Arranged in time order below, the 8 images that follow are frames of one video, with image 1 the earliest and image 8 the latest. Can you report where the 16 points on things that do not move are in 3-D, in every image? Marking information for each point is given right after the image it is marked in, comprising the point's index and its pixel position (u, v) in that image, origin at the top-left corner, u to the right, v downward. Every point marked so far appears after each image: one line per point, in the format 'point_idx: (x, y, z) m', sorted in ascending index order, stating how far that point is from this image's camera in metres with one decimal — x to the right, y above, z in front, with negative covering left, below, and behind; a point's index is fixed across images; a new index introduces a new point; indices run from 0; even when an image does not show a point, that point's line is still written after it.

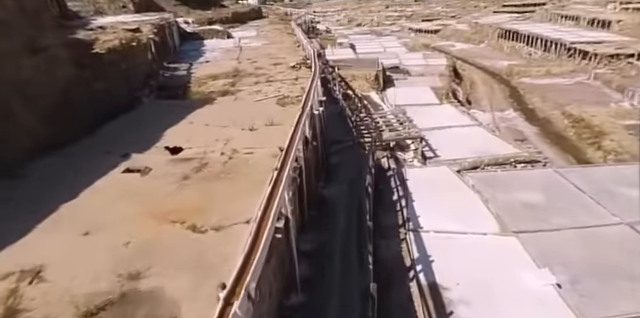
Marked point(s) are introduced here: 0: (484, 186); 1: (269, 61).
0: (+3.5, -0.5, +9.7) m
1: (-1.6, +3.0, +14.2) m
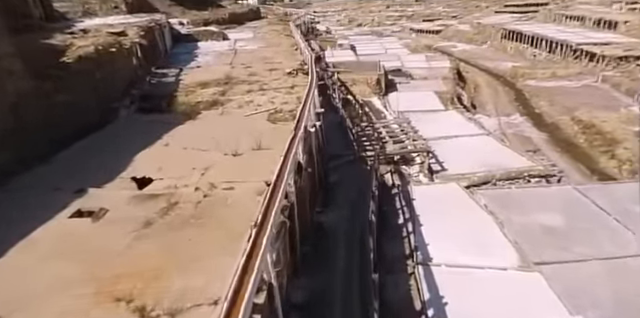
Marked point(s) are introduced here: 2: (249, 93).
0: (+3.4, -0.9, +8.8) m
1: (-1.6, +2.7, +13.3) m
2: (-1.6, +1.4, +10.1) m
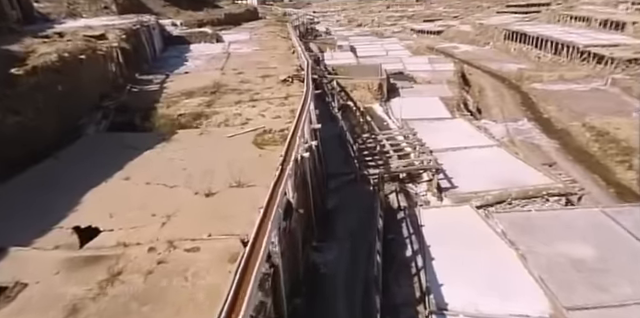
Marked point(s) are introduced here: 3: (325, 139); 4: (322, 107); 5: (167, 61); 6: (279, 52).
0: (+3.4, -1.2, +7.8) m
1: (-1.7, +2.3, +12.3) m
2: (-1.6, +1.1, +9.0) m
3: (+0.1, +0.5, +11.2) m
4: (0.0, +1.5, +12.9) m
5: (-5.1, +3.3, +15.5) m
6: (-1.4, +3.7, +16.1) m
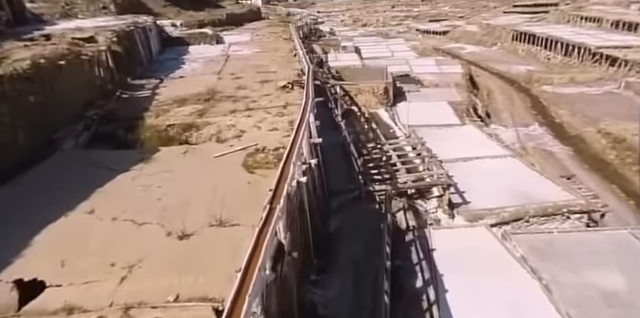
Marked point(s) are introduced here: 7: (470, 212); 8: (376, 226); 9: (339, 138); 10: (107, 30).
0: (+3.4, -1.5, +7.1) m
1: (-1.6, +2.1, +11.6) m
2: (-1.6, +0.8, +8.3) m
3: (+0.1, +0.2, +10.4) m
4: (0.0, +1.3, +12.2) m
5: (-5.1, +3.1, +14.8) m
6: (-1.3, +3.5, +15.4) m
7: (+2.9, -1.0, +9.0) m
8: (+0.9, -1.1, +7.6) m
9: (+0.4, +0.5, +10.9) m
10: (-5.7, +3.4, +12.2) m
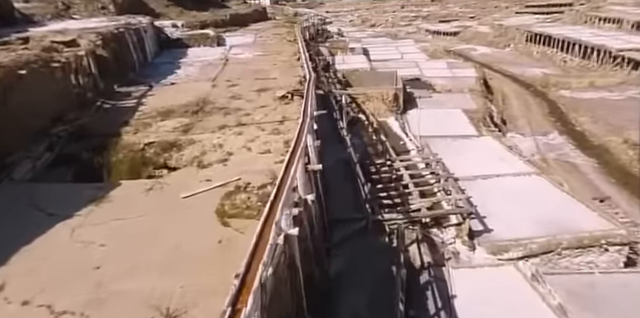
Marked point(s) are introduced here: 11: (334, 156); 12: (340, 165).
0: (+3.4, -1.9, +5.9) m
1: (-1.5, +1.7, +10.5) m
2: (-1.6, +0.5, +7.3) m
3: (+0.2, -0.2, +9.4) m
4: (+0.1, +0.9, +11.1) m
5: (-4.9, +2.7, +13.8) m
6: (-1.2, +3.1, +14.3) m
7: (+3.0, -1.4, +7.9) m
8: (+0.9, -1.5, +6.5) m
9: (+0.5, +0.1, +9.8) m
10: (-5.6, +3.1, +11.2) m
11: (+0.3, +0.1, +9.7) m
12: (+0.4, -0.1, +9.5) m
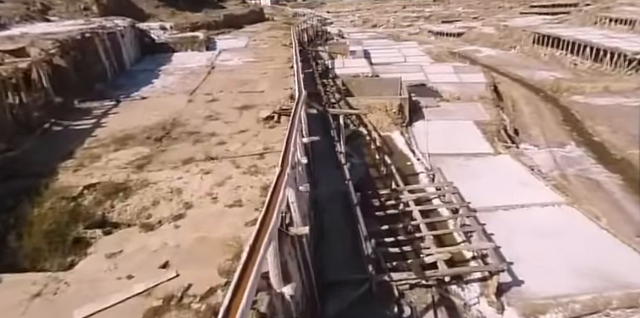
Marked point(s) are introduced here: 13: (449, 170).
0: (+3.2, -2.5, +4.4) m
1: (-1.6, +1.2, +9.0) m
2: (-1.7, -0.1, +5.7) m
3: (+0.1, -0.7, +7.8) m
4: (0.0, +0.3, +9.5) m
5: (-5.0, +2.2, +12.3) m
6: (-1.3, +2.6, +12.8) m
7: (+2.8, -2.0, +6.3) m
8: (+0.8, -2.0, +4.9) m
9: (+0.4, -0.4, +8.3) m
10: (-5.7, +2.5, +9.7) m
11: (+0.2, -0.5, +8.2) m
12: (+0.3, -0.7, +7.9) m
13: (+3.1, -0.2, +10.9) m
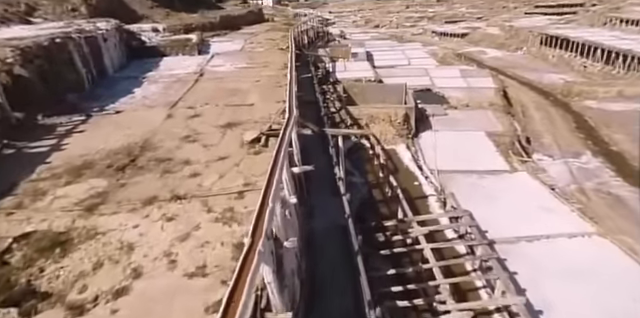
0: (+3.2, -2.9, +3.3) m
1: (-1.7, +0.8, +7.9) m
2: (-1.8, -0.5, +4.6) m
3: (0.0, -1.1, +6.7) m
4: (0.0, -0.1, +8.4) m
5: (-5.0, +1.8, +11.2) m
6: (-1.3, +2.2, +11.7) m
7: (+2.8, -2.4, +5.2) m
8: (+0.7, -2.4, +3.8) m
9: (+0.3, -0.8, +7.2) m
10: (-5.7, +2.1, +8.6) m
11: (+0.1, -0.9, +7.1) m
12: (+0.3, -1.1, +6.8) m
13: (+3.0, -0.6, +9.7) m
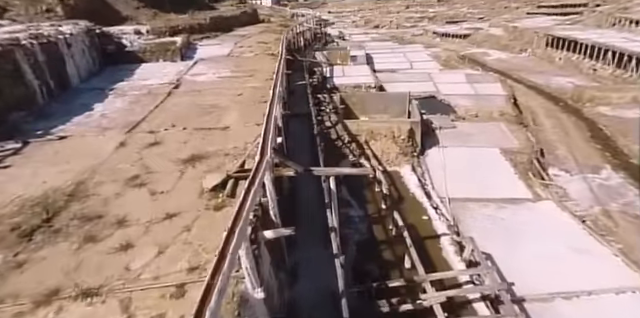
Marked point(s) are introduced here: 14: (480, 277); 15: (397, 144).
0: (+3.0, -3.4, +1.7) m
1: (-1.9, +0.2, +6.4) m
2: (-1.9, -1.0, +3.1) m
3: (-0.1, -1.7, +5.2) m
4: (-0.2, -0.6, +6.9) m
5: (-5.2, +1.2, +9.7) m
6: (-1.5, +1.6, +10.1) m
7: (+2.6, -2.9, +3.7) m
8: (+0.6, -3.0, +2.3) m
9: (+0.2, -1.4, +5.6) m
10: (-5.9, +1.6, +7.0) m
11: (0.0, -1.4, +5.6) m
12: (+0.1, -1.6, +5.3) m
13: (+2.9, -1.2, +8.2) m
14: (+2.1, -1.6, +6.0) m
15: (+2.0, +0.4, +11.5) m
